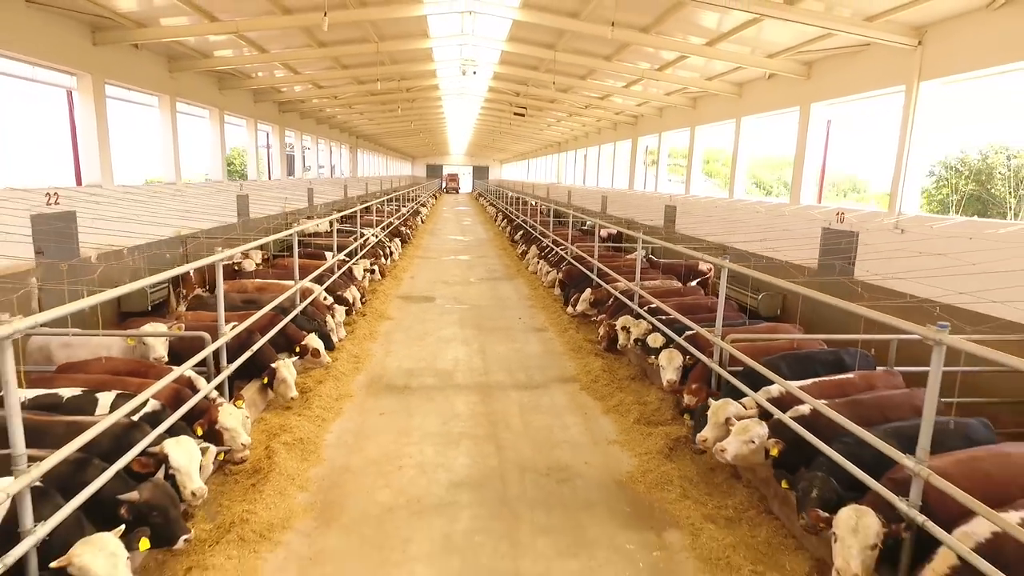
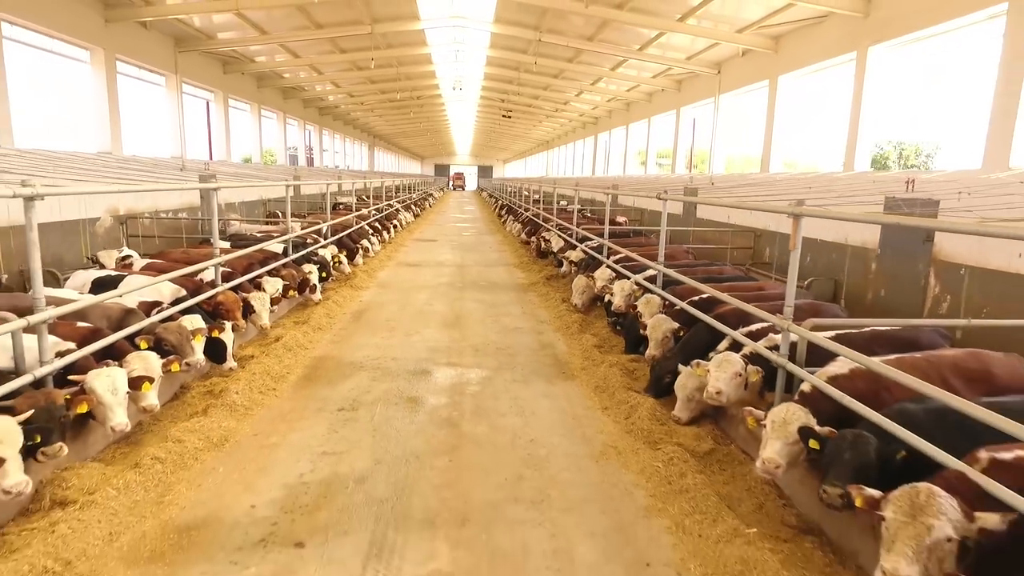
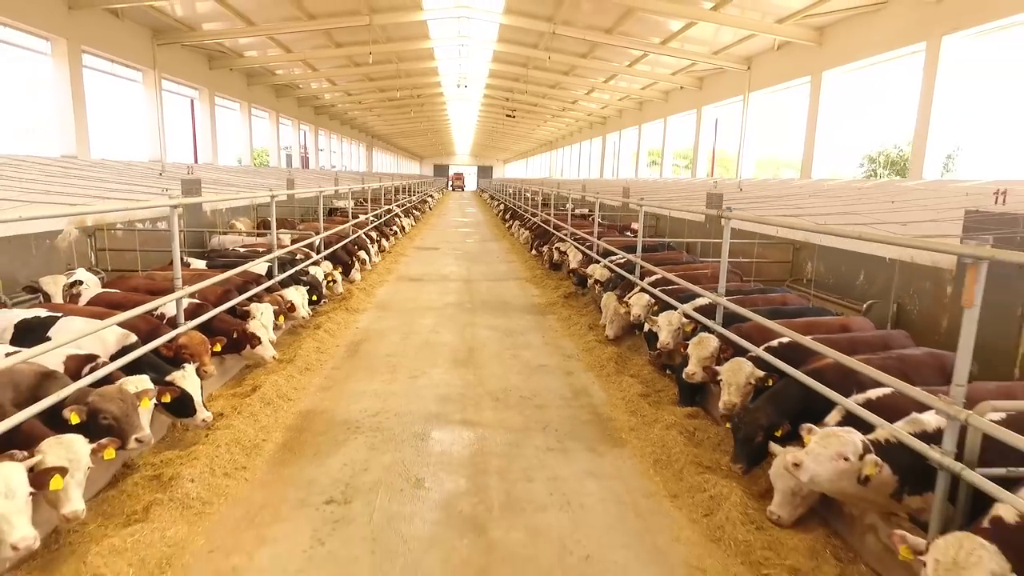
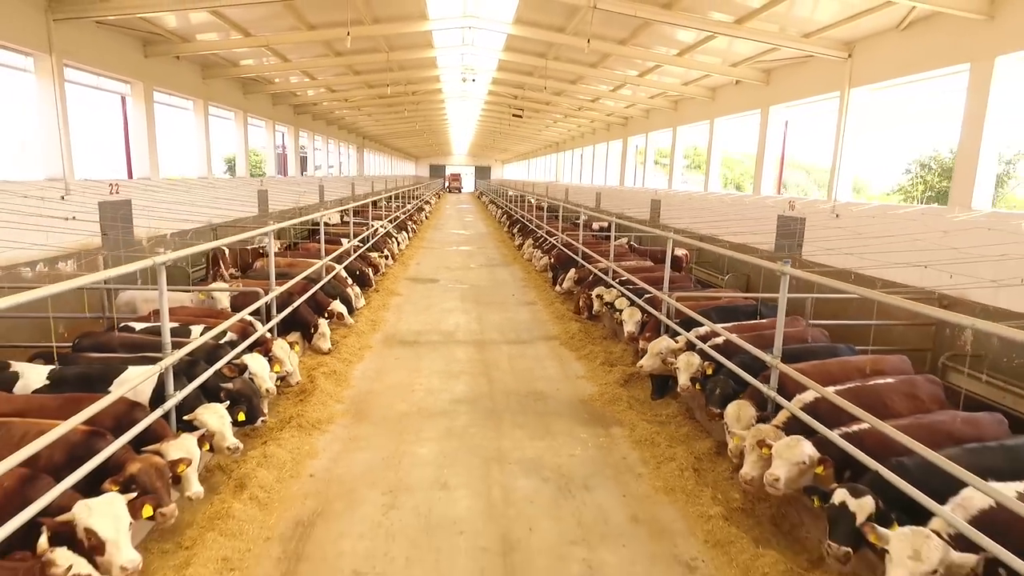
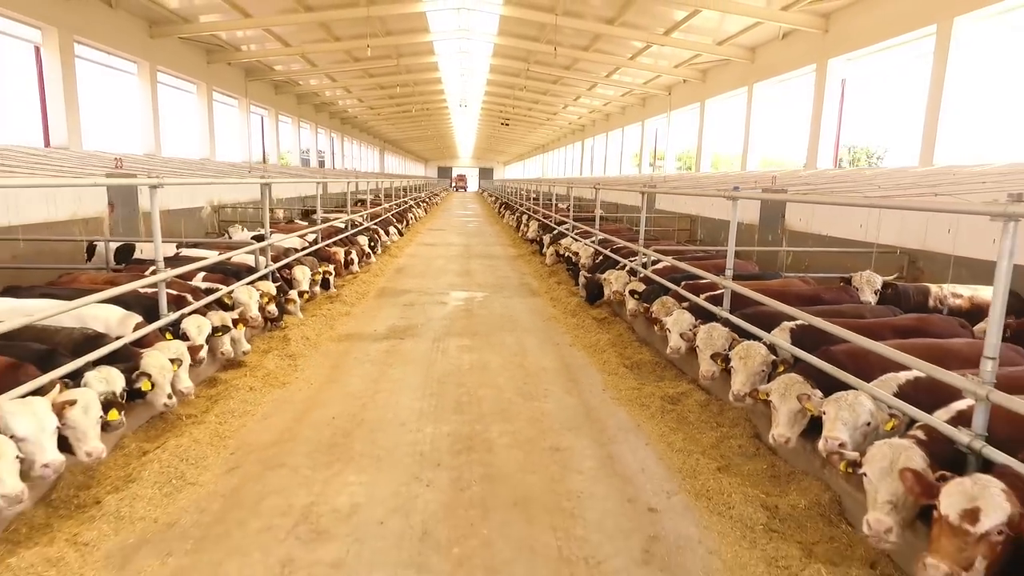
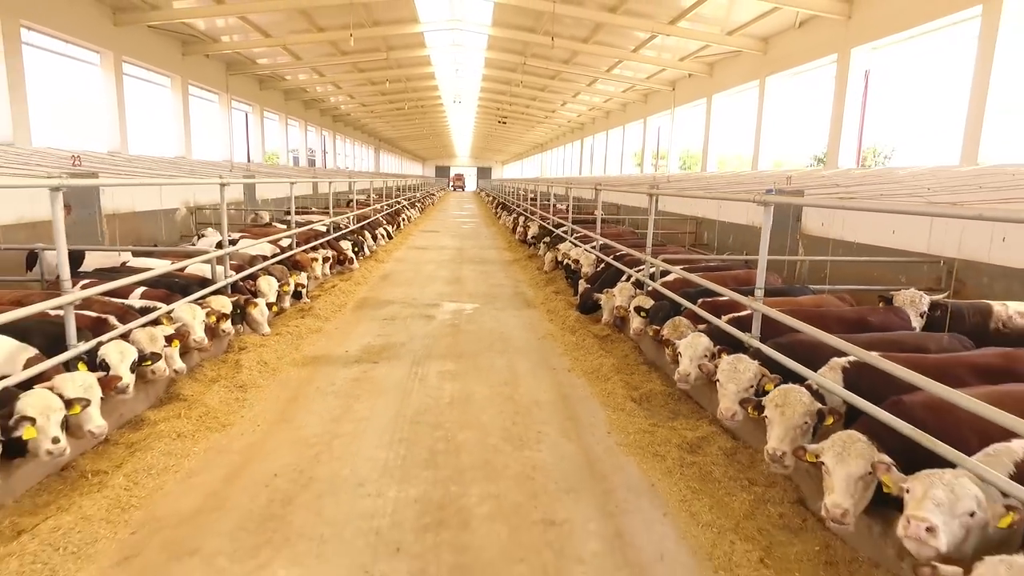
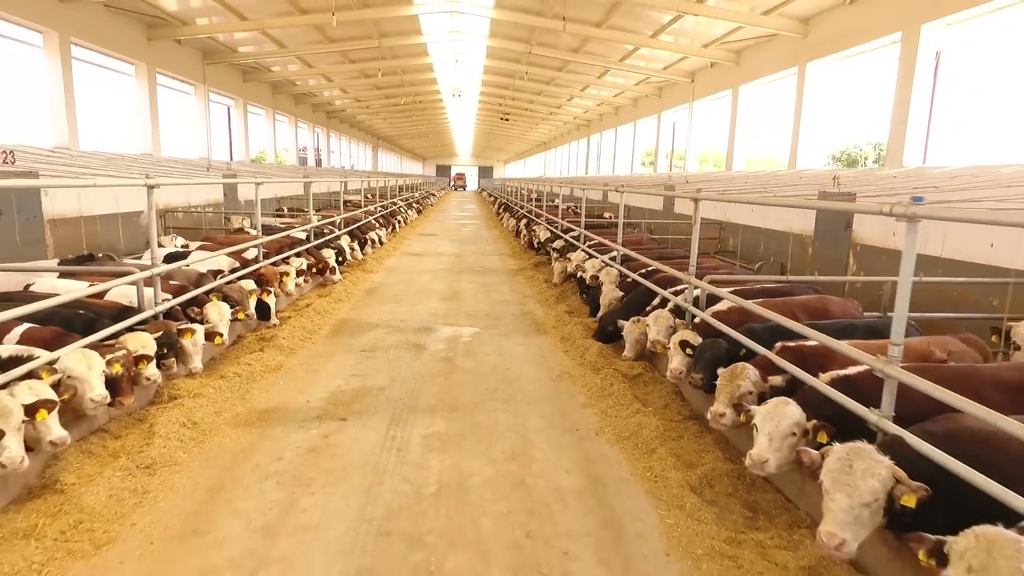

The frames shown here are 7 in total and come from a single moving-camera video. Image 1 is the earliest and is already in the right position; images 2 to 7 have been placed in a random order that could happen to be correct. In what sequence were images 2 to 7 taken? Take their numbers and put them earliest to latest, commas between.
4, 3, 2, 7, 6, 5
